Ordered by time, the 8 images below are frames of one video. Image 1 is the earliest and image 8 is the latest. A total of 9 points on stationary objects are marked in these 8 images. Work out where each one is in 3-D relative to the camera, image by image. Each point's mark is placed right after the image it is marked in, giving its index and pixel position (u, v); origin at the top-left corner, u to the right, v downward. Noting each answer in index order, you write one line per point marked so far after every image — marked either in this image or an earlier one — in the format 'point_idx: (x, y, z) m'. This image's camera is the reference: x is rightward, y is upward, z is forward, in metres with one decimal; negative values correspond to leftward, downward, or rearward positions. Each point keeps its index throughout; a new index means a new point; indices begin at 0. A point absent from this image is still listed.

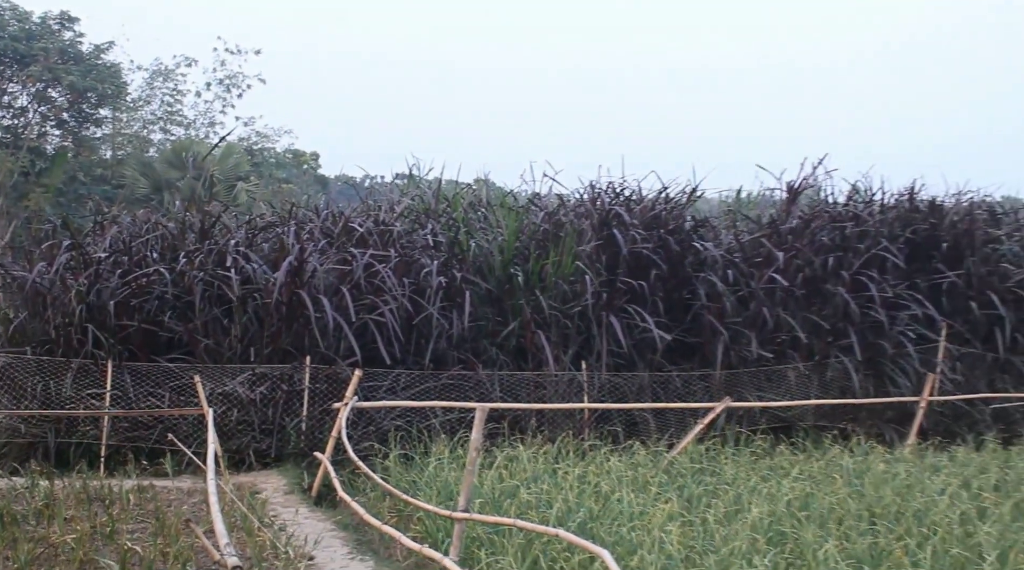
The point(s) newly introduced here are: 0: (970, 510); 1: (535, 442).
0: (+2.2, -1.1, +4.9) m
1: (+0.1, -0.9, +5.6) m
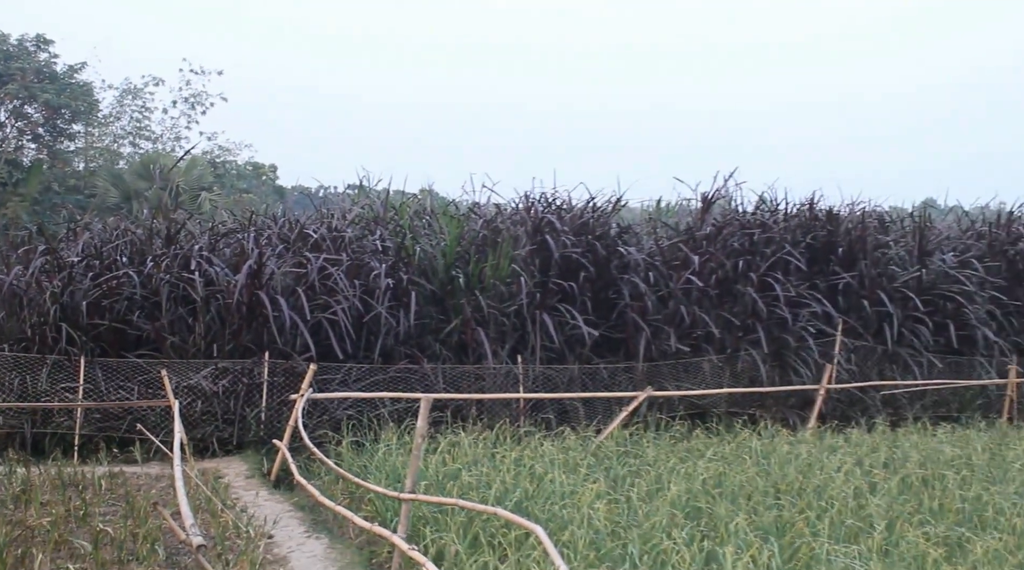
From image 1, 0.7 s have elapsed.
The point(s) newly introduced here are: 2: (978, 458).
0: (+1.9, -1.1, +5.5) m
1: (-0.2, -0.9, +6.2) m
2: (+2.7, -1.0, +5.8) m
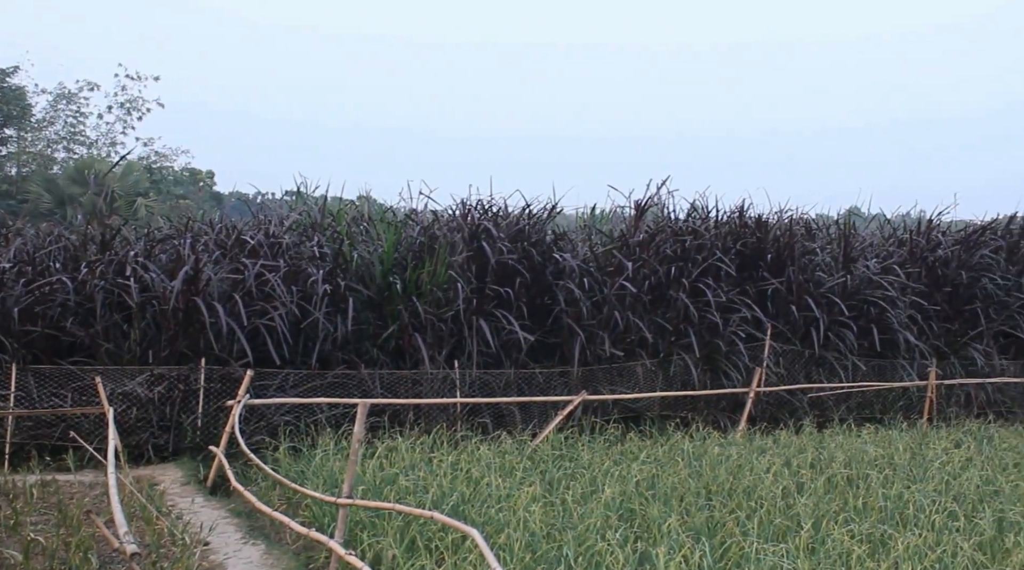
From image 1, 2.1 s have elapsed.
0: (+1.6, -1.1, +5.7) m
1: (-0.6, -0.9, +6.2) m
2: (+2.3, -1.0, +6.0) m
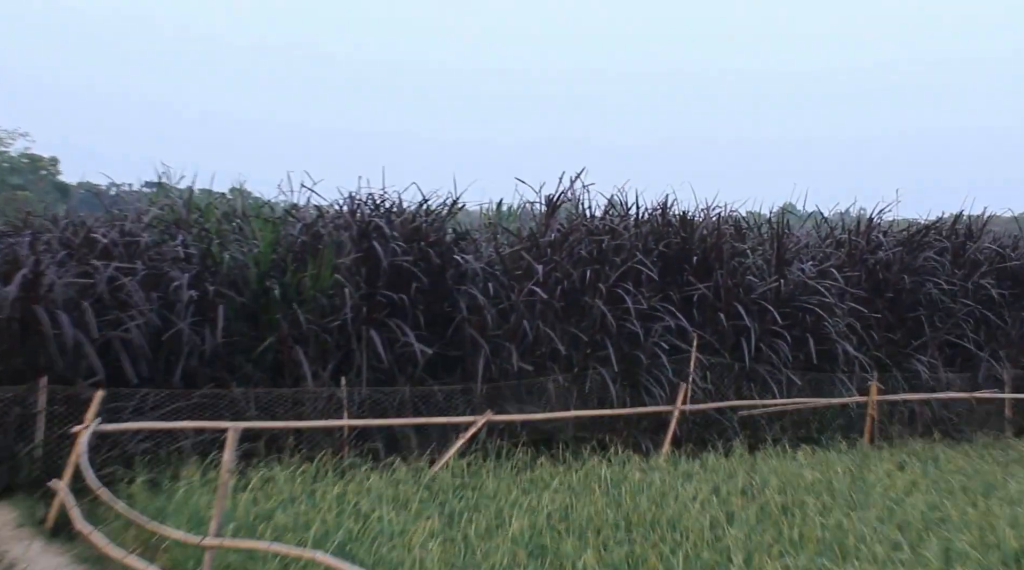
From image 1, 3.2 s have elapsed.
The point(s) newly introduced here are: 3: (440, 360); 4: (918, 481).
0: (+1.0, -1.1, +5.0) m
1: (-1.2, -0.9, +5.4) m
2: (+1.7, -1.0, +5.4) m
3: (-0.4, -0.4, +5.7) m
4: (+2.2, -1.0, +5.4) m
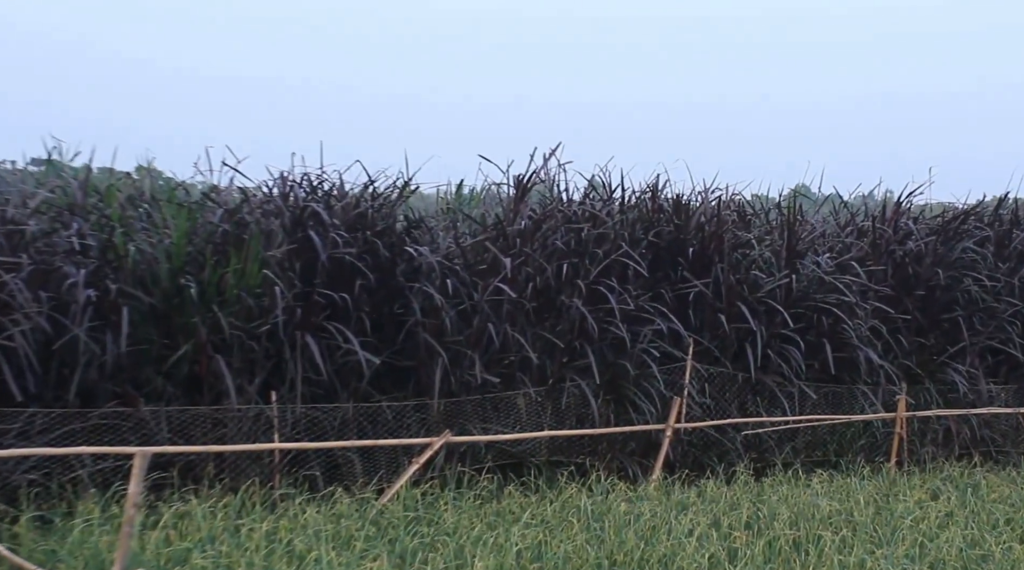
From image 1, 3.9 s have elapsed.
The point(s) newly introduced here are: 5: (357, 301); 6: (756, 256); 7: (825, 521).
0: (+0.9, -1.1, +4.2) m
1: (-1.3, -0.9, +4.6) m
2: (+1.6, -1.0, +4.6) m
3: (-0.6, -0.4, +4.8) m
4: (+2.0, -1.0, +4.6) m
5: (-0.7, -0.1, +4.7) m
6: (+1.2, +0.1, +5.2) m
7: (+1.4, -1.0, +4.5) m
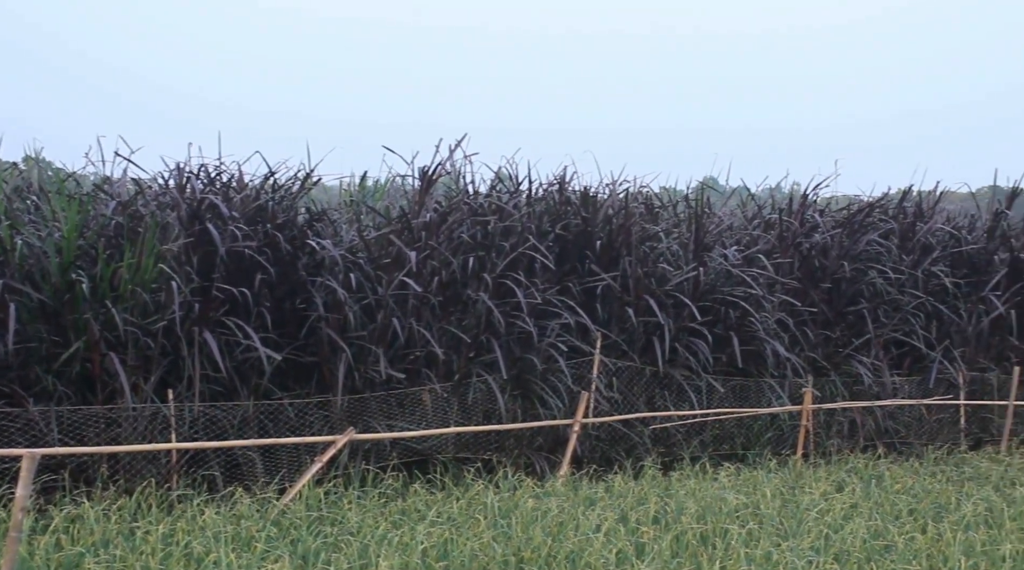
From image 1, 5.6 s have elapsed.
0: (+0.5, -1.1, +4.2) m
1: (-1.8, -0.9, +4.4) m
2: (+1.1, -1.0, +4.6) m
3: (-1.0, -0.4, +4.7) m
4: (+1.6, -1.0, +4.6) m
5: (-1.1, 0.0, +4.6) m
6: (+0.8, +0.2, +5.1) m
7: (+1.0, -1.0, +4.5) m
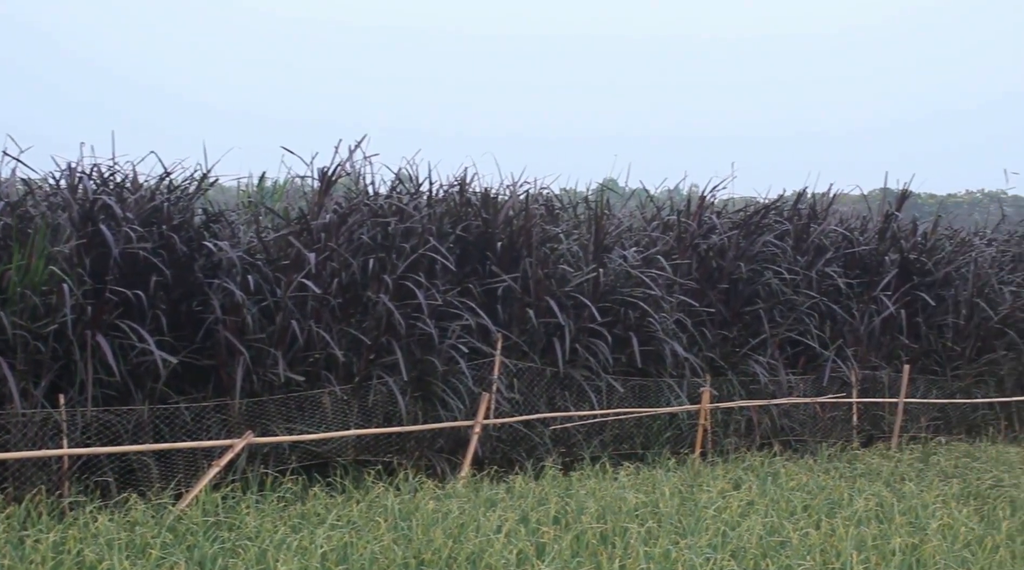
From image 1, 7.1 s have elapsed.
0: (0.0, -1.1, +4.2) m
1: (-2.2, -0.9, +4.3) m
2: (+0.7, -1.0, +4.6) m
3: (-1.5, -0.4, +4.7) m
4: (+1.1, -1.0, +4.7) m
5: (-1.6, -0.1, +4.5) m
6: (+0.3, +0.2, +5.2) m
7: (+0.5, -1.0, +4.5) m
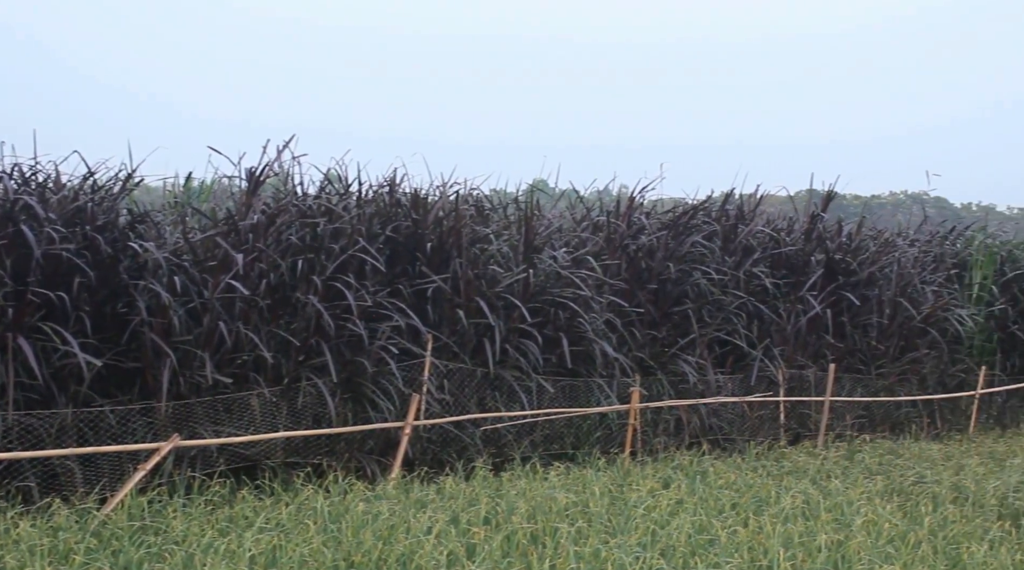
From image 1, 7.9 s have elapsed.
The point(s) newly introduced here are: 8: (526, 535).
0: (-0.3, -1.1, +4.2) m
1: (-2.5, -0.9, +4.2) m
2: (+0.4, -1.0, +4.7) m
3: (-1.8, -0.4, +4.6) m
4: (+0.8, -1.0, +4.7) m
5: (-1.9, -0.1, +4.4) m
6: (-0.1, +0.2, +5.2) m
7: (+0.2, -1.0, +4.6) m
8: (0.0, -1.1, +4.3) m
